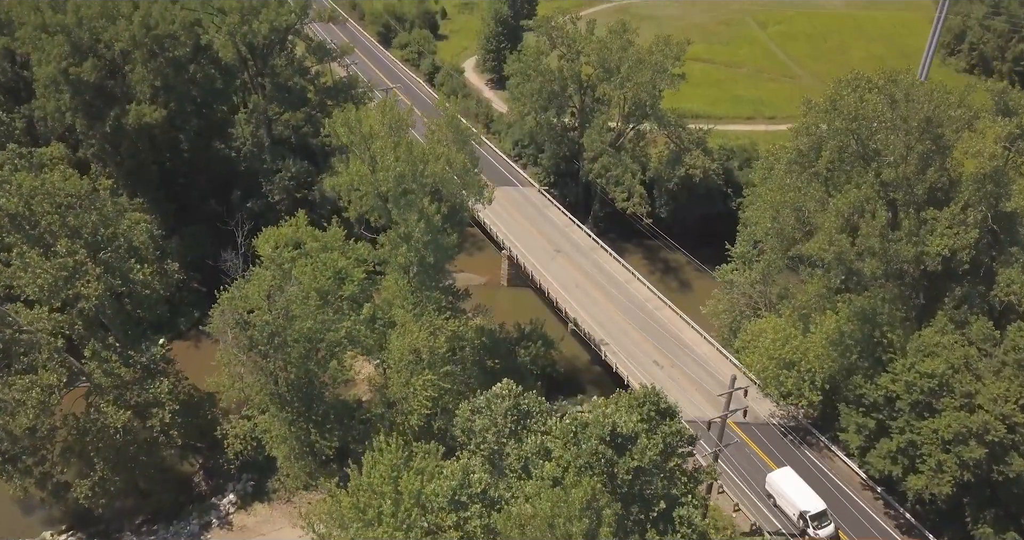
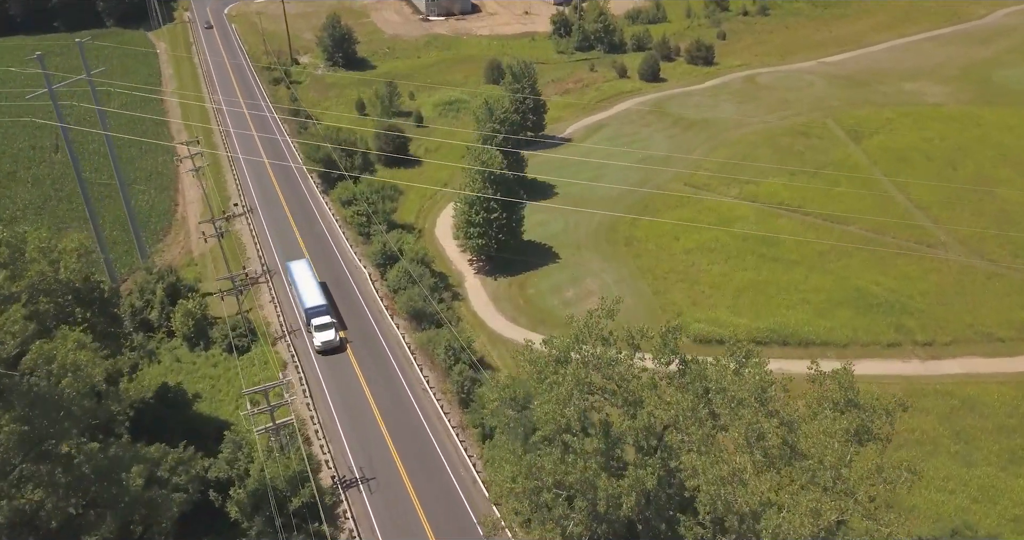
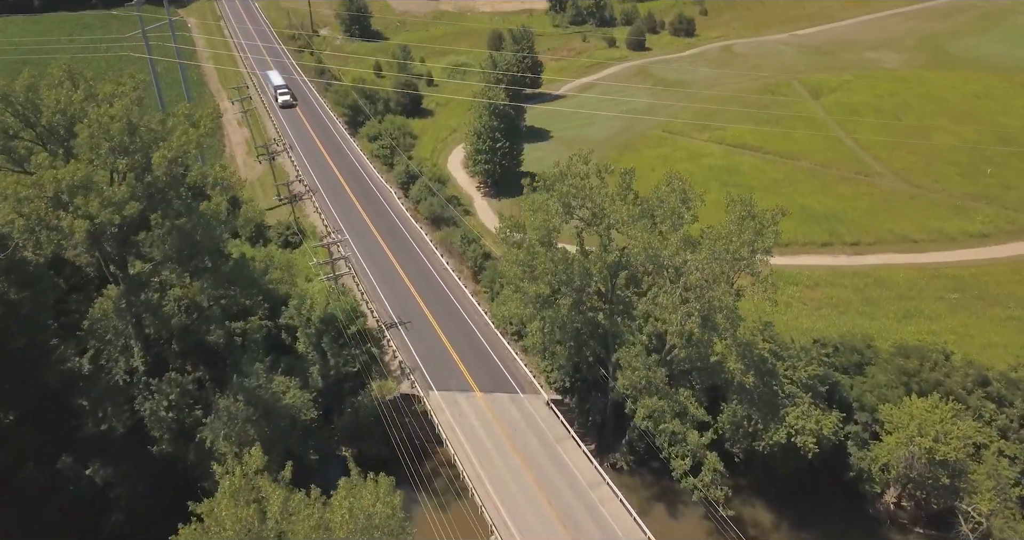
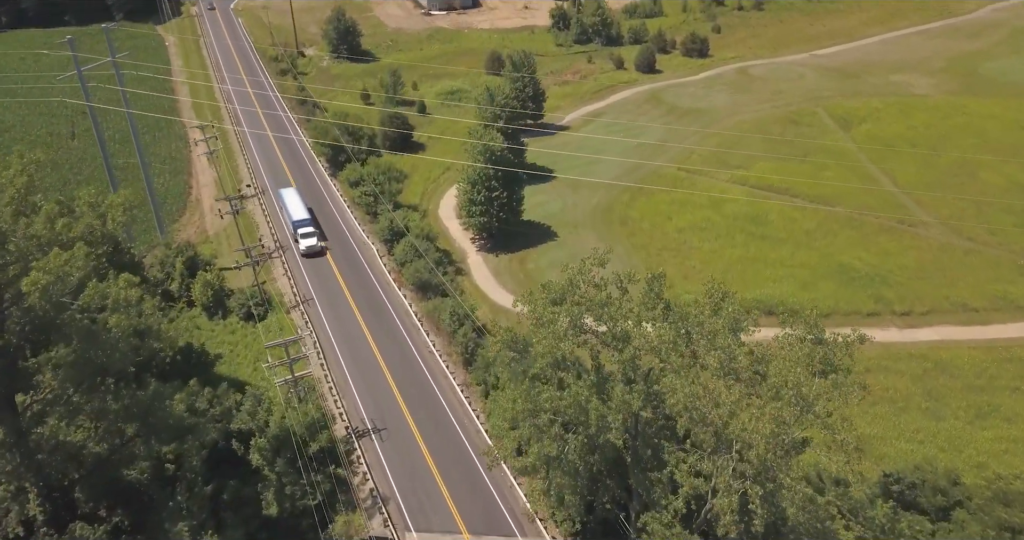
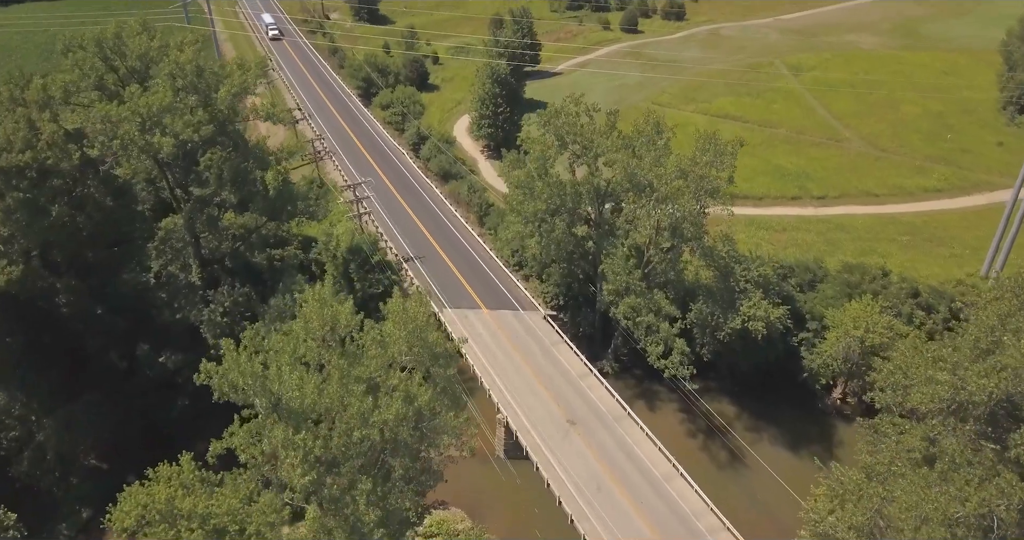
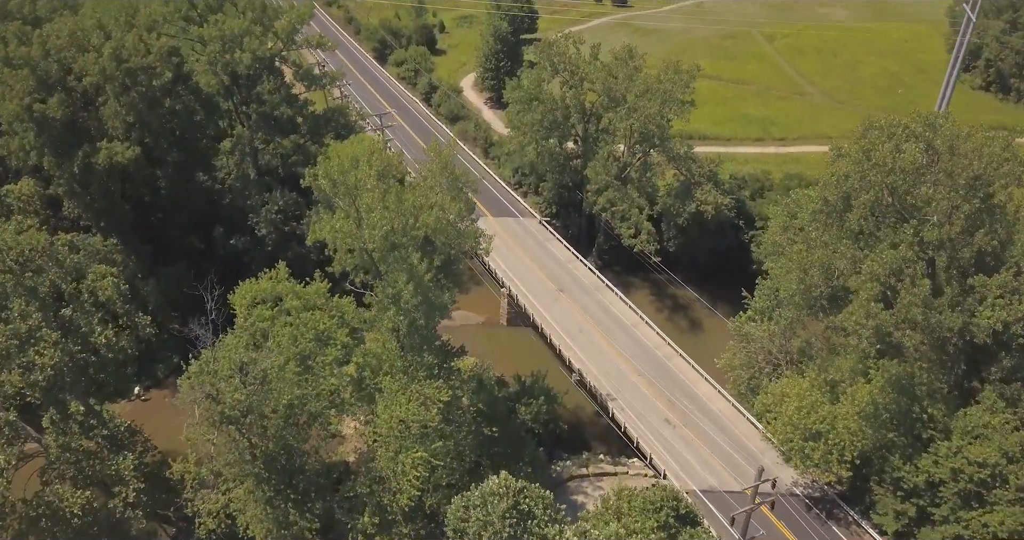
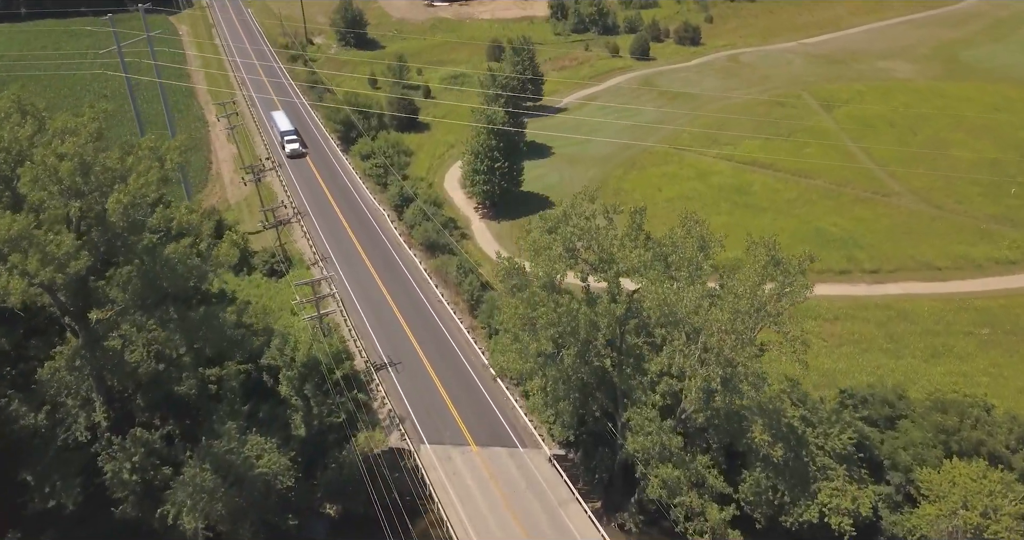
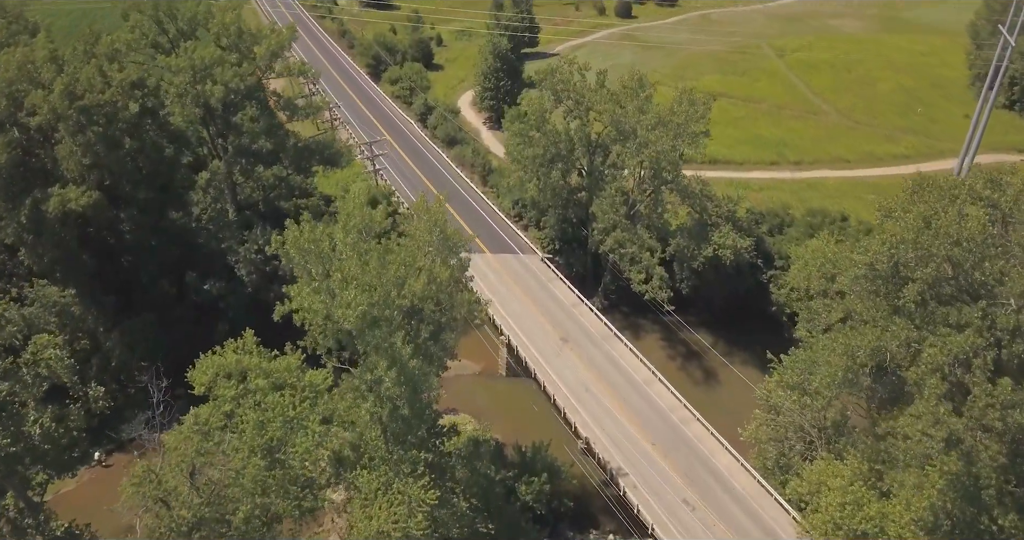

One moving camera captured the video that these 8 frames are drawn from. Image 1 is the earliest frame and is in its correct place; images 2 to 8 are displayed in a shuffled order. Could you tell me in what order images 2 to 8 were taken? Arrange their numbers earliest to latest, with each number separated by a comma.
6, 8, 5, 3, 7, 4, 2
